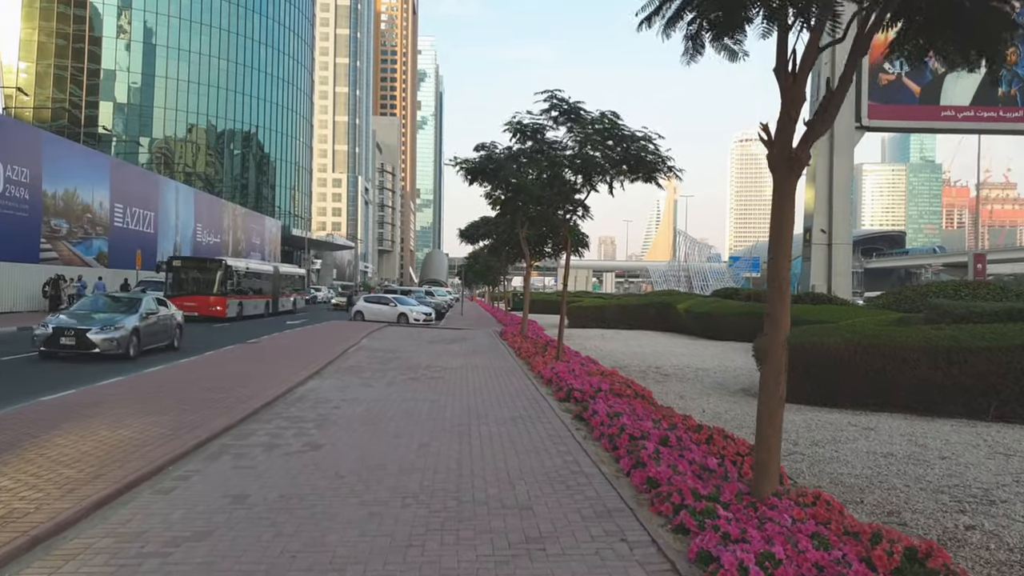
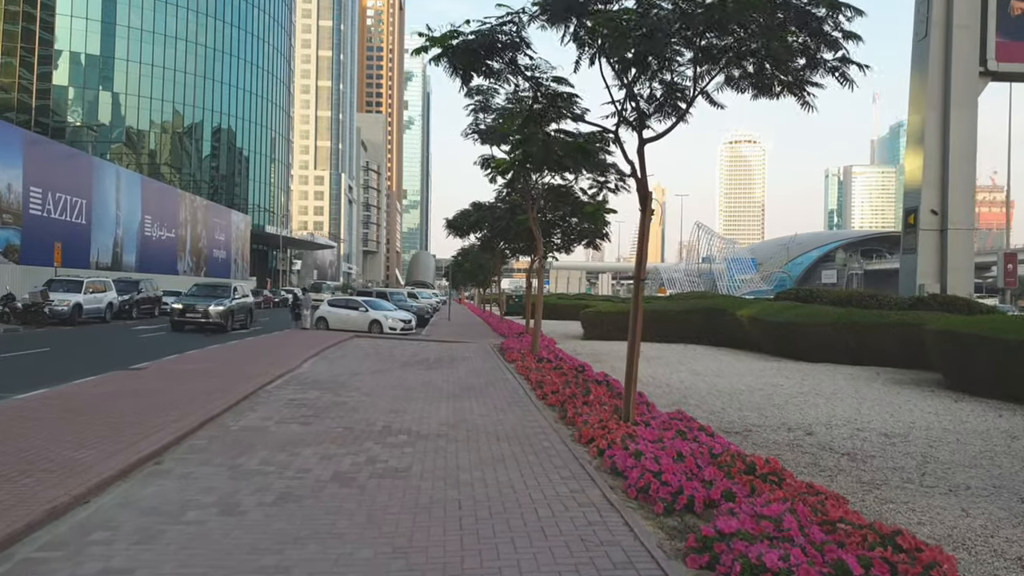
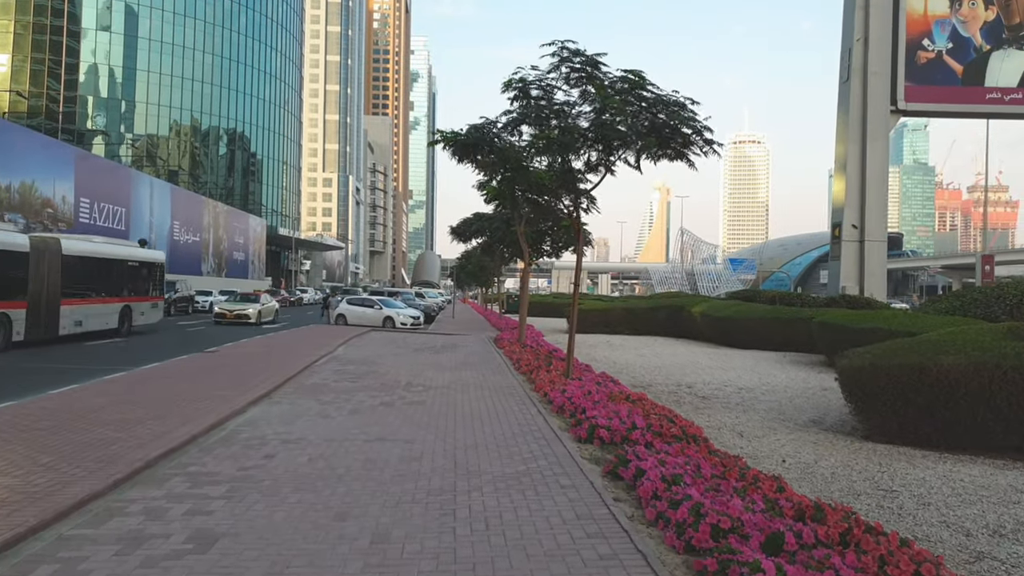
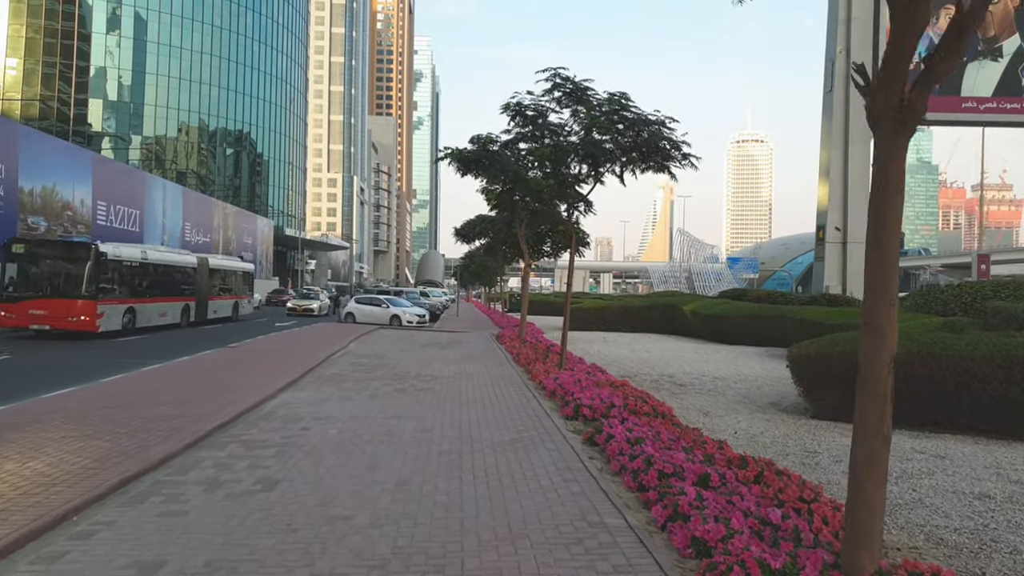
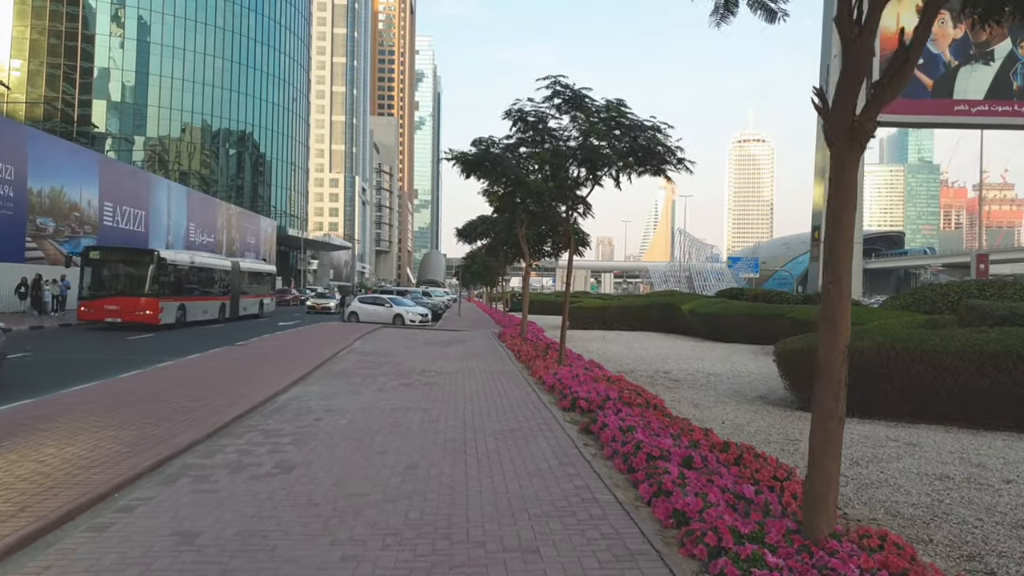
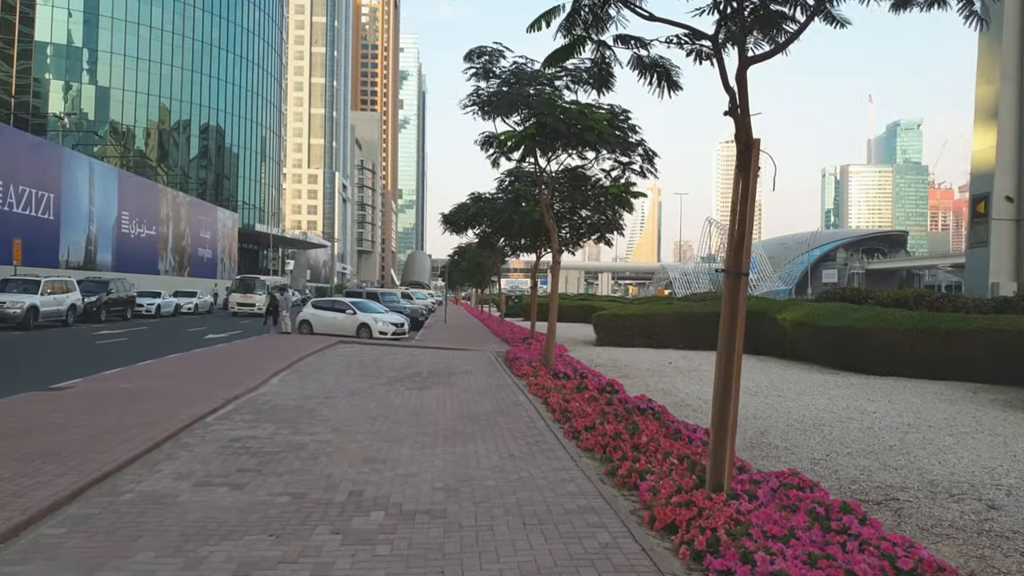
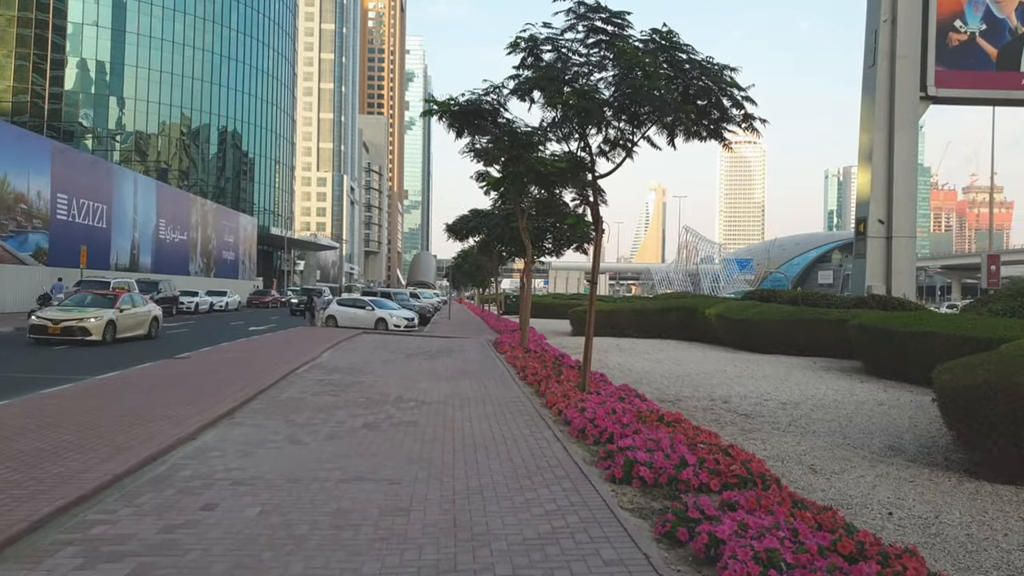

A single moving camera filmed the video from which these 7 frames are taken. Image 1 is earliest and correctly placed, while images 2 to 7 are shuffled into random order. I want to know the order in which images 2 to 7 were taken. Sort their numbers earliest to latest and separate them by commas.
5, 4, 3, 7, 2, 6
